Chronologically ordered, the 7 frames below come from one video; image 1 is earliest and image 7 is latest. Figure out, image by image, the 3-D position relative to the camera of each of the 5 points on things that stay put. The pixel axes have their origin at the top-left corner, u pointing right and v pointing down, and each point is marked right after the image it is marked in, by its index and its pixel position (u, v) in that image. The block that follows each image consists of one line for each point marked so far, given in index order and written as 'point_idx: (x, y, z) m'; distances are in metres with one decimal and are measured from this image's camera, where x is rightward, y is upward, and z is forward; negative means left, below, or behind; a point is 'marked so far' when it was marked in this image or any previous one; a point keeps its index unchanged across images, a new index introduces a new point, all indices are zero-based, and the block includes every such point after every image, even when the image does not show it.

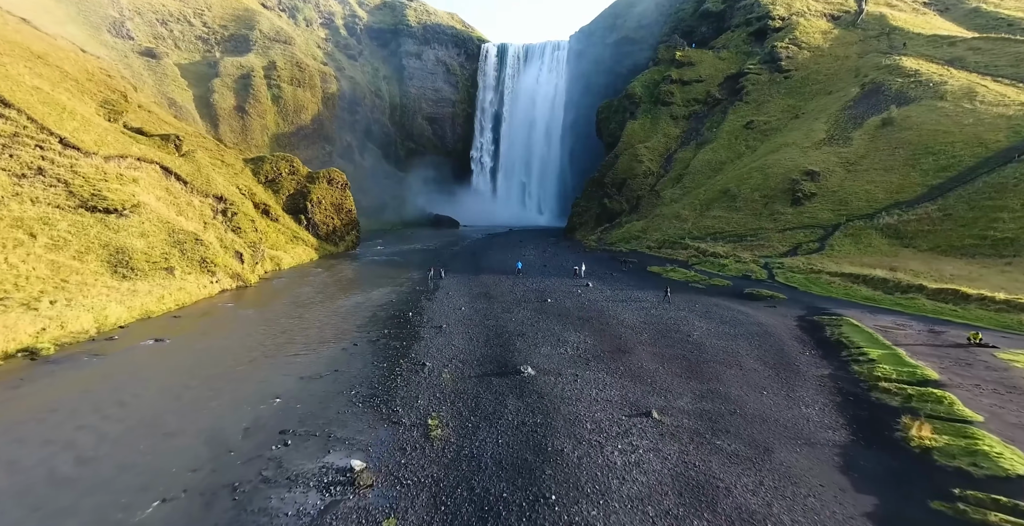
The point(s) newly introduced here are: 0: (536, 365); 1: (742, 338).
0: (+0.7, -3.1, +13.9) m
1: (+8.2, -2.7, +16.3) m
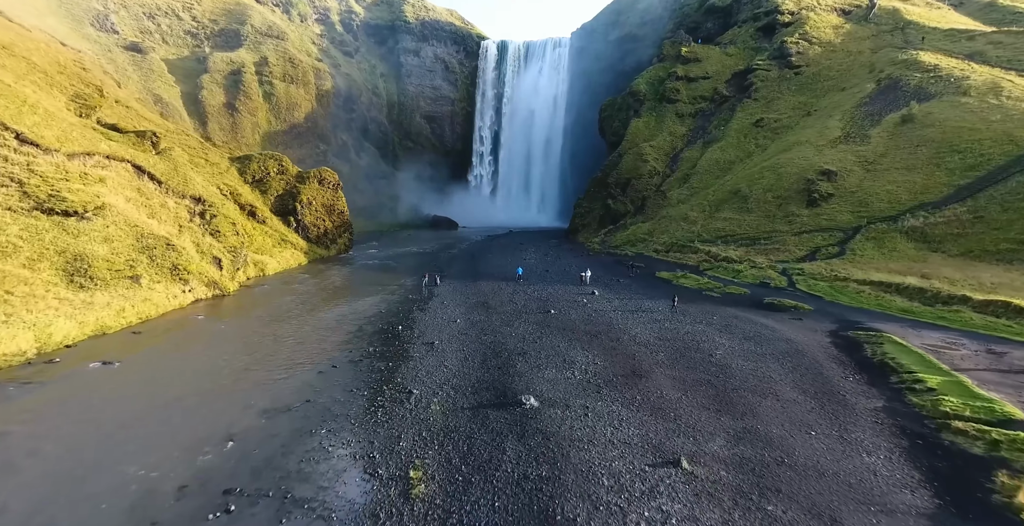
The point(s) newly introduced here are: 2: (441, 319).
0: (+0.7, -3.4, +12.0) m
1: (+8.2, -3.0, +14.4) m
2: (-3.1, -2.4, +19.6) m
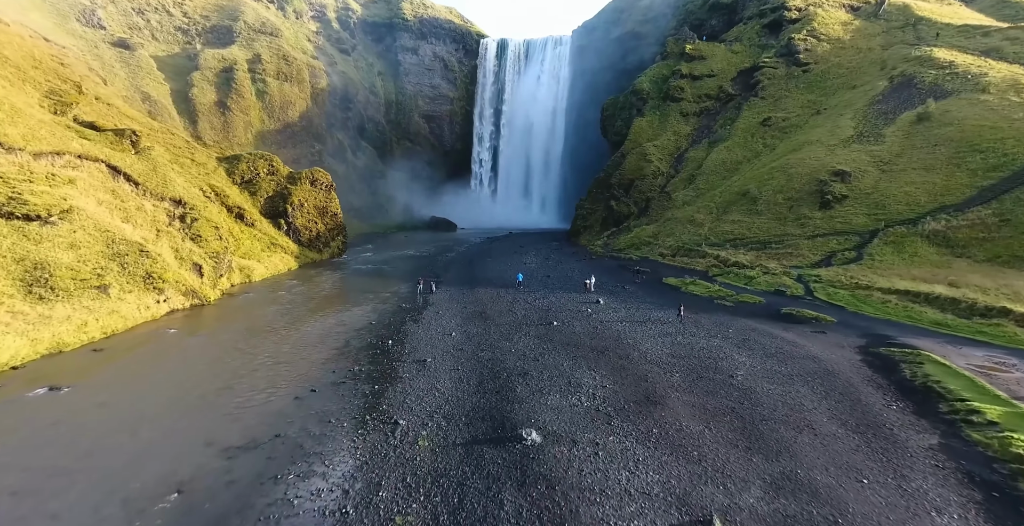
0: (+0.7, -3.8, +10.5) m
1: (+8.2, -3.3, +13.0) m
2: (-3.1, -2.7, +18.1) m
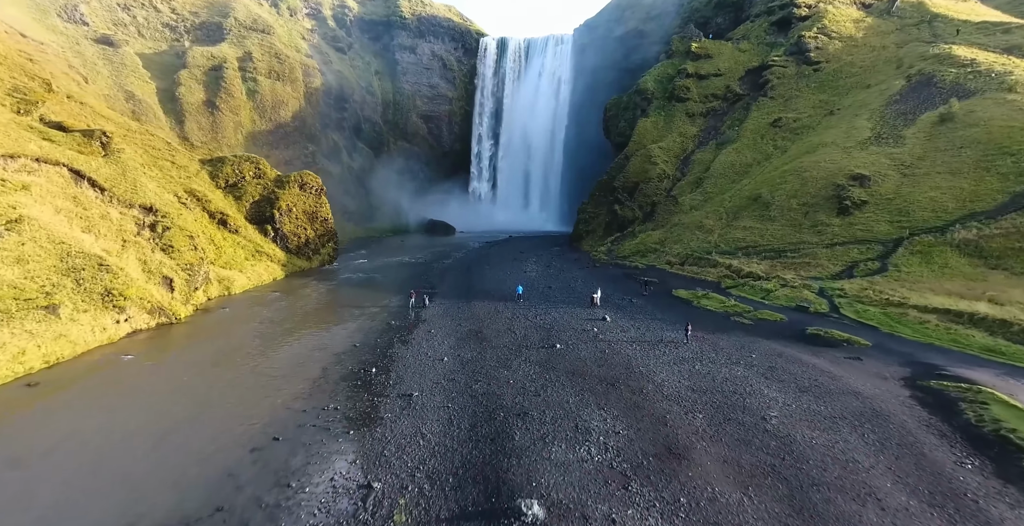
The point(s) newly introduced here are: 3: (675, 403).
0: (+0.6, -4.4, +8.7) m
1: (+8.1, -3.9, +11.1) m
2: (-3.1, -3.3, +16.3) m
3: (+4.4, -3.8, +12.3) m
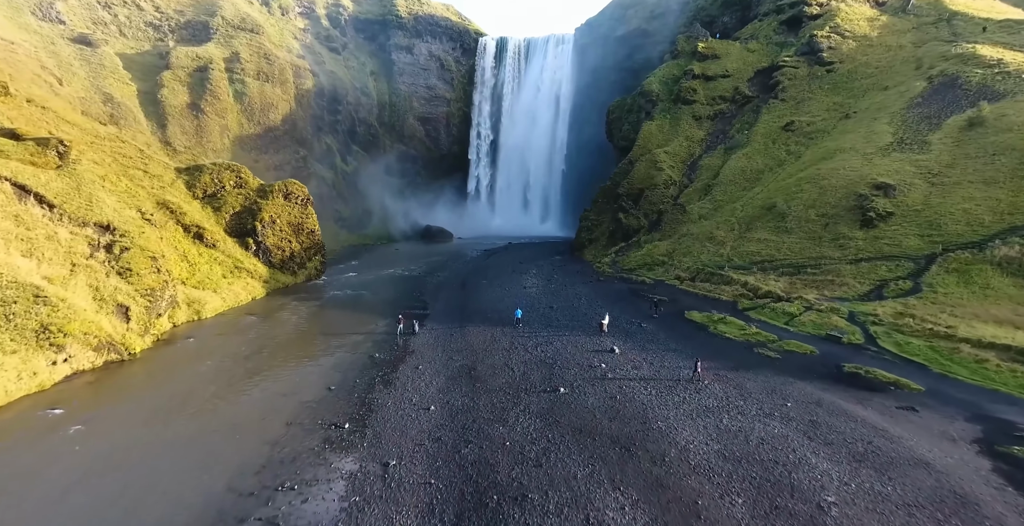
0: (+0.5, -5.4, +6.5) m
1: (+8.0, -5.0, +8.9) m
2: (-3.2, -4.4, +14.1) m
3: (+4.3, -4.8, +10.1) m
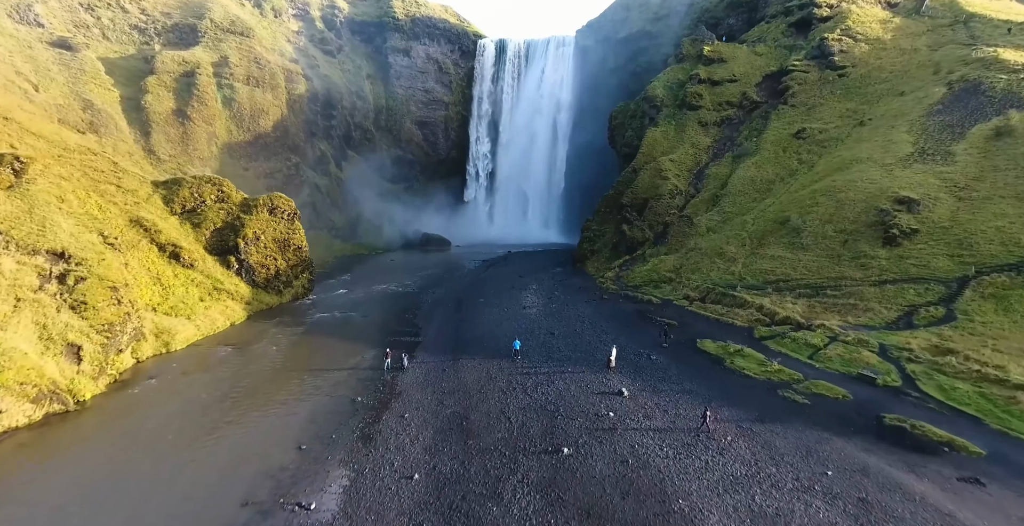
0: (+0.4, -6.5, +4.6) m
1: (+7.9, -6.1, +7.0) m
2: (-3.3, -5.5, +12.2) m
3: (+4.2, -6.0, +8.3) m
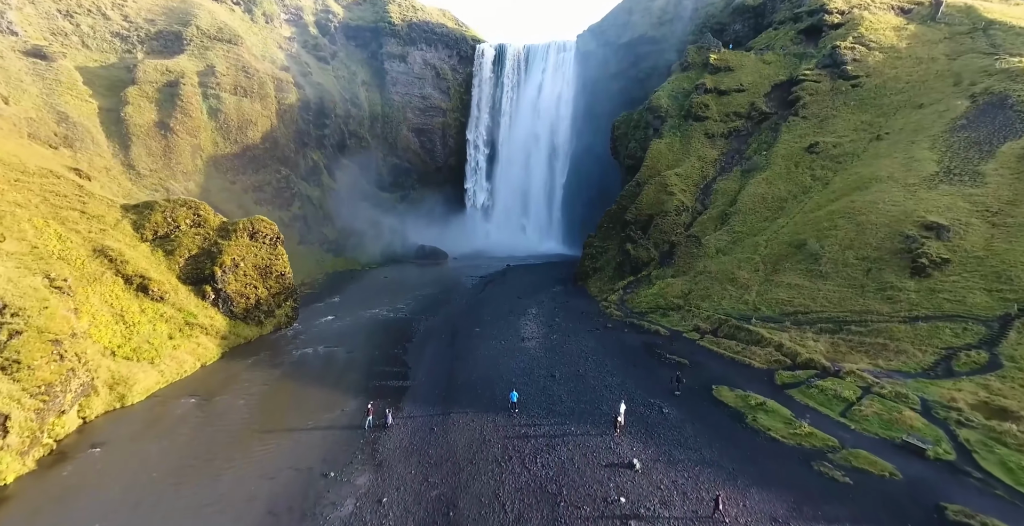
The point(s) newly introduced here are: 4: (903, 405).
0: (+0.3, -8.2, +2.5) m
1: (+7.8, -7.8, +4.9) m
2: (-3.5, -7.2, +10.1) m
3: (+4.1, -7.7, +6.1) m
4: (+14.8, -5.3, +17.3) m
